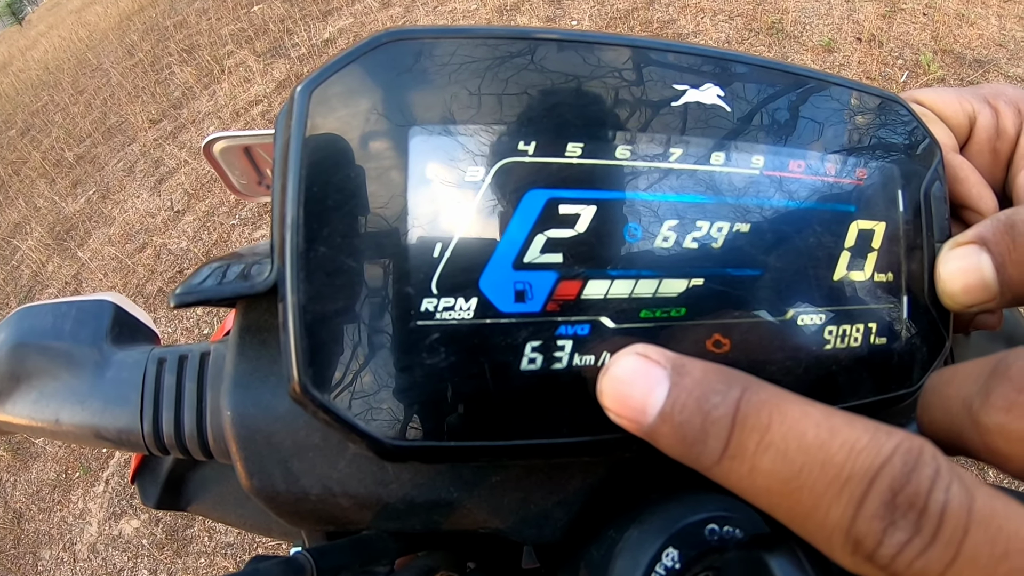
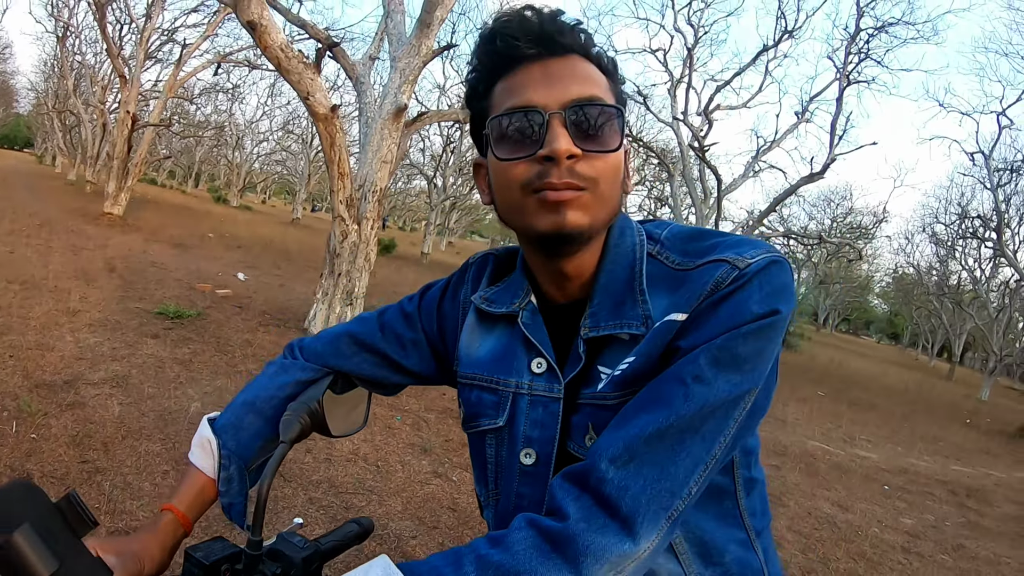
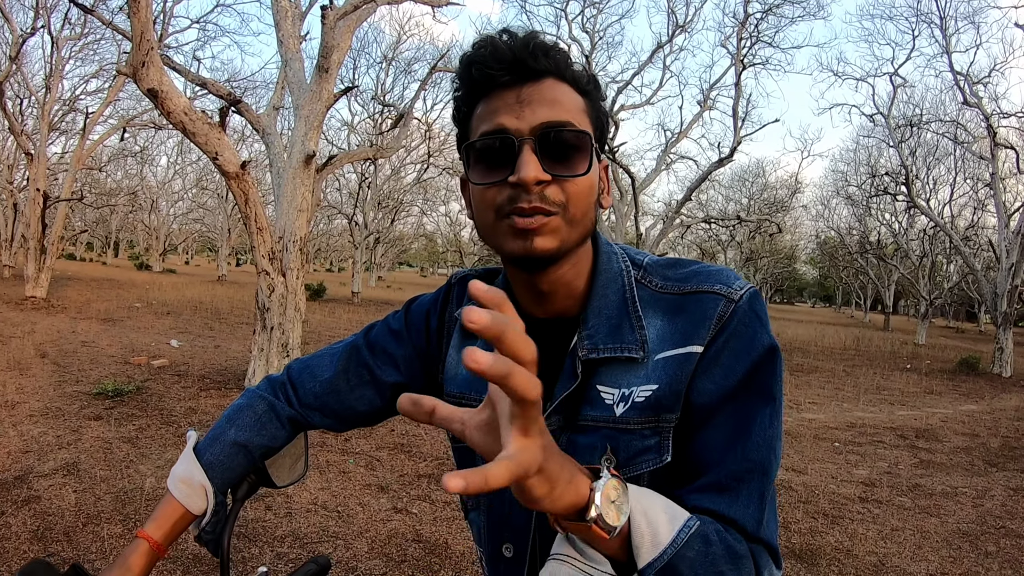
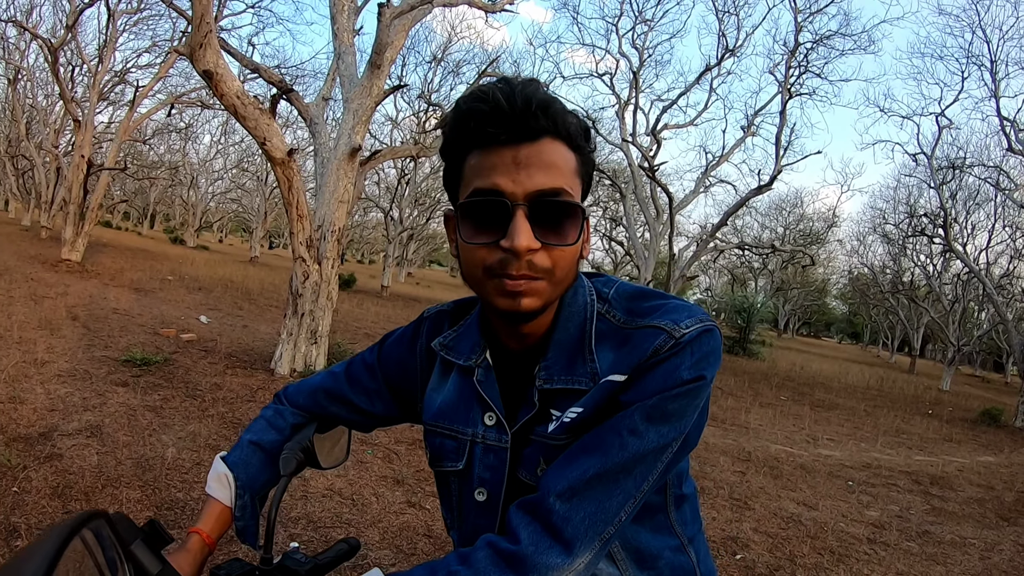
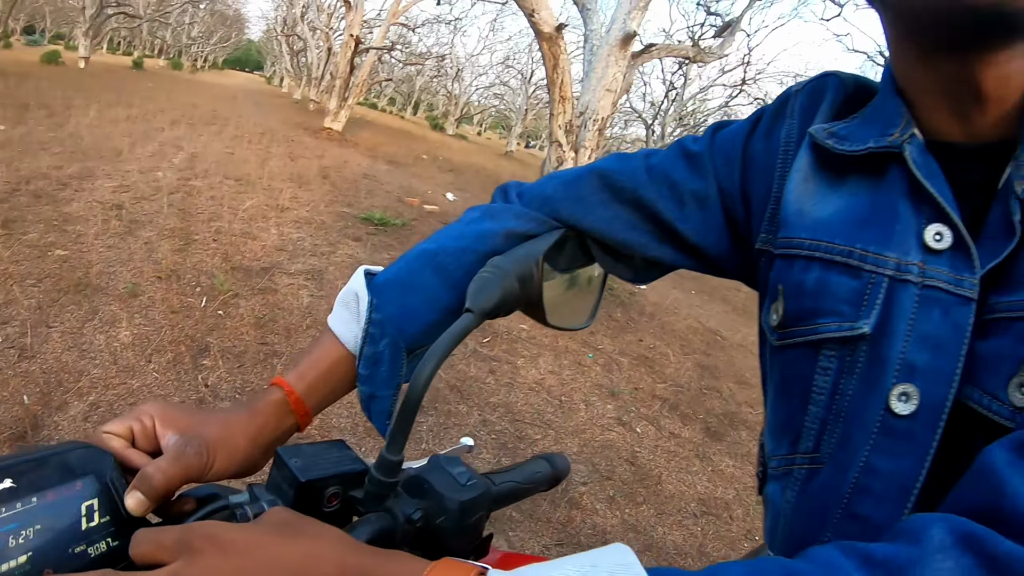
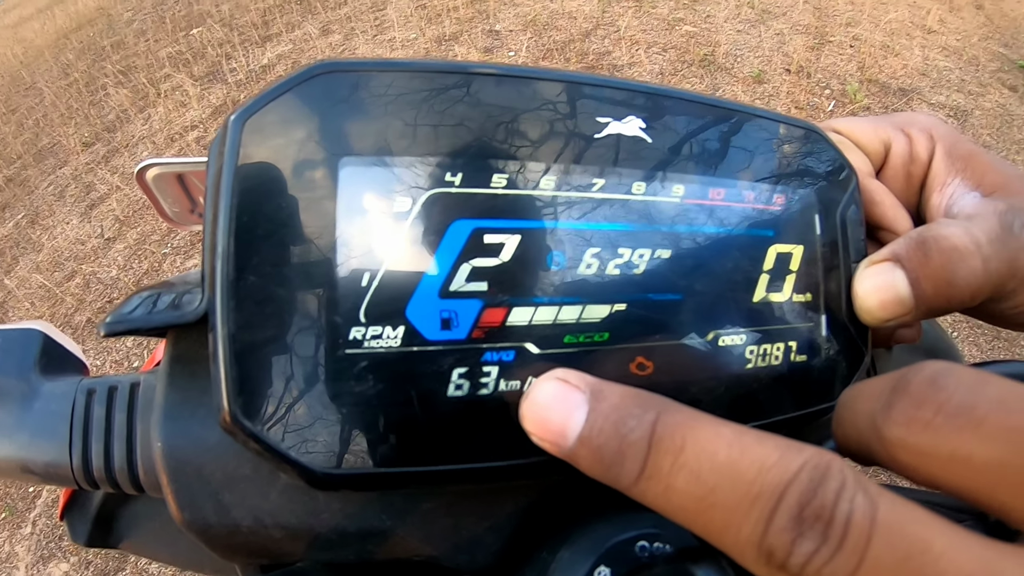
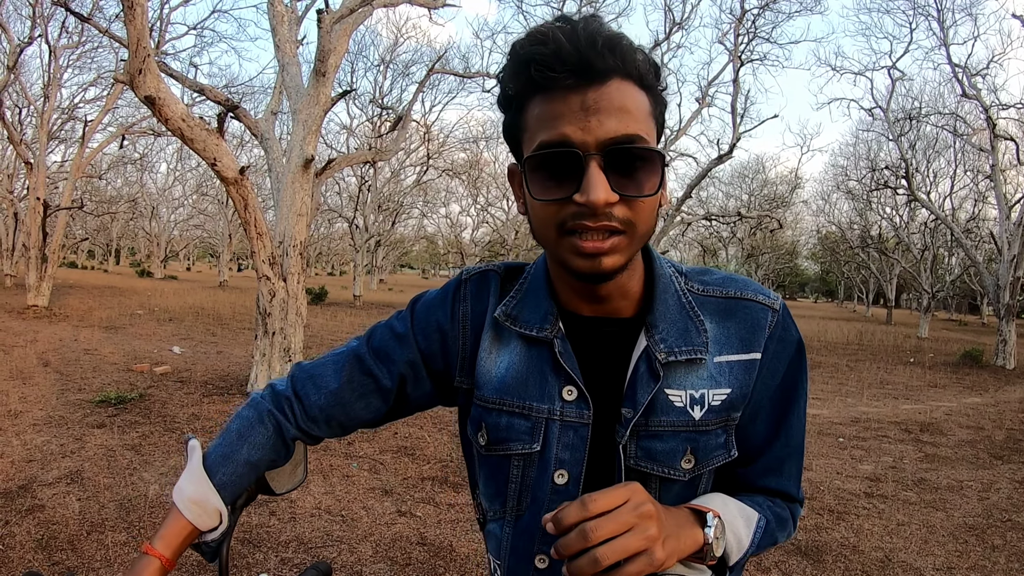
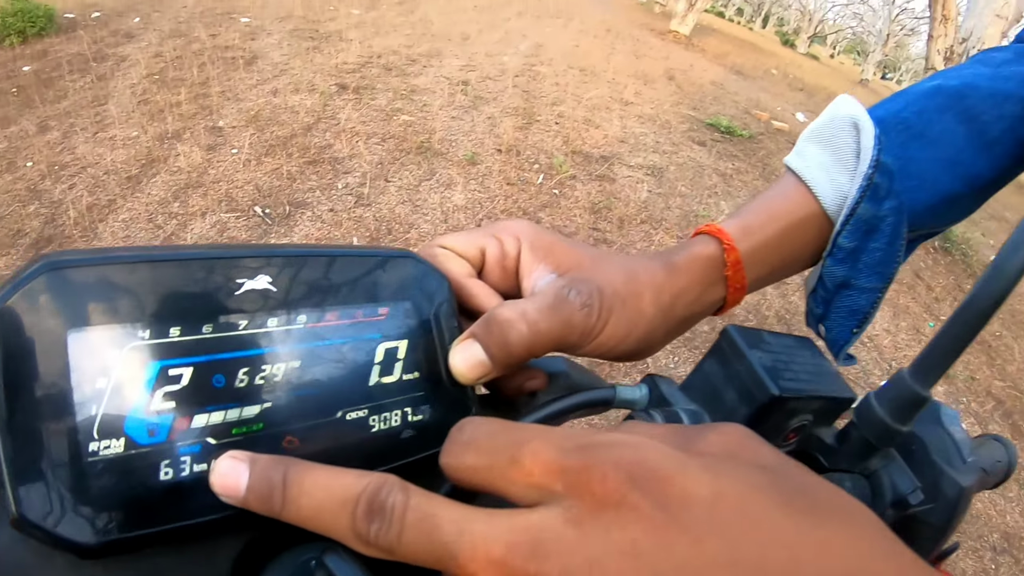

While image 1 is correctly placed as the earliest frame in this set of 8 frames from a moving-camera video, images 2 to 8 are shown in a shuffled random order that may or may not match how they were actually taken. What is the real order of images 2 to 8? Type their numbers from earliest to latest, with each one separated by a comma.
6, 8, 5, 2, 4, 3, 7
